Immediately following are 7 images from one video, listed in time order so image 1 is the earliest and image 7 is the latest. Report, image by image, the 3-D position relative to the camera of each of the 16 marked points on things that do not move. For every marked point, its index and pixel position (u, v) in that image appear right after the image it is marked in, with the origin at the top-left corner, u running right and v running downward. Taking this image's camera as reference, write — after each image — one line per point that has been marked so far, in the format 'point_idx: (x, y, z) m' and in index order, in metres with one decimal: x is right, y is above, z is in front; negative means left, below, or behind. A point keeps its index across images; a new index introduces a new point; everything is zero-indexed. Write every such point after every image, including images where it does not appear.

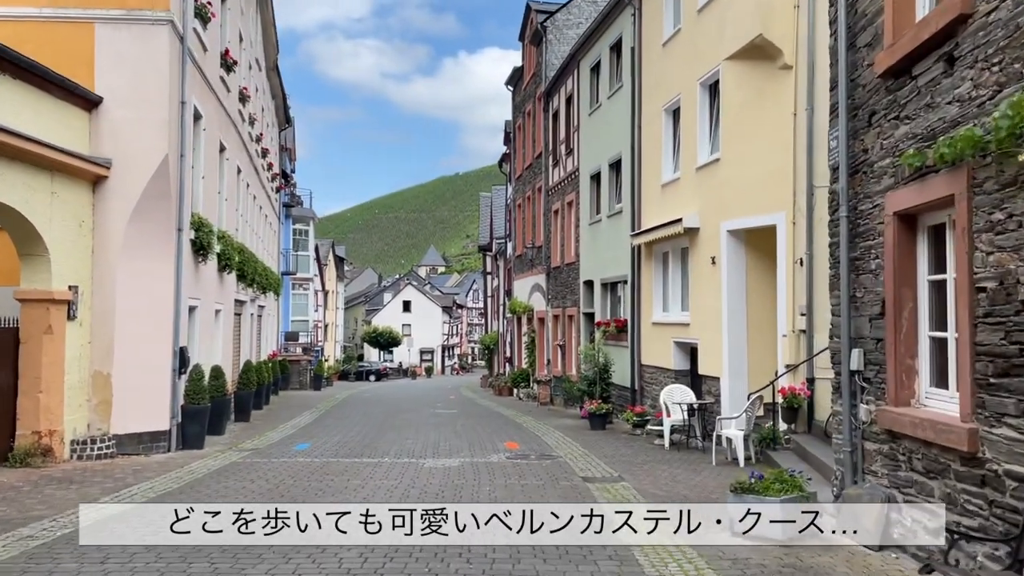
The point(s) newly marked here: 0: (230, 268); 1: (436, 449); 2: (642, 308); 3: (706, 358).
0: (-5.3, +0.3, +17.0) m
1: (-1.1, -2.3, +12.8) m
2: (+2.3, -0.4, +16.3) m
3: (+2.8, -1.0, +13.1) m
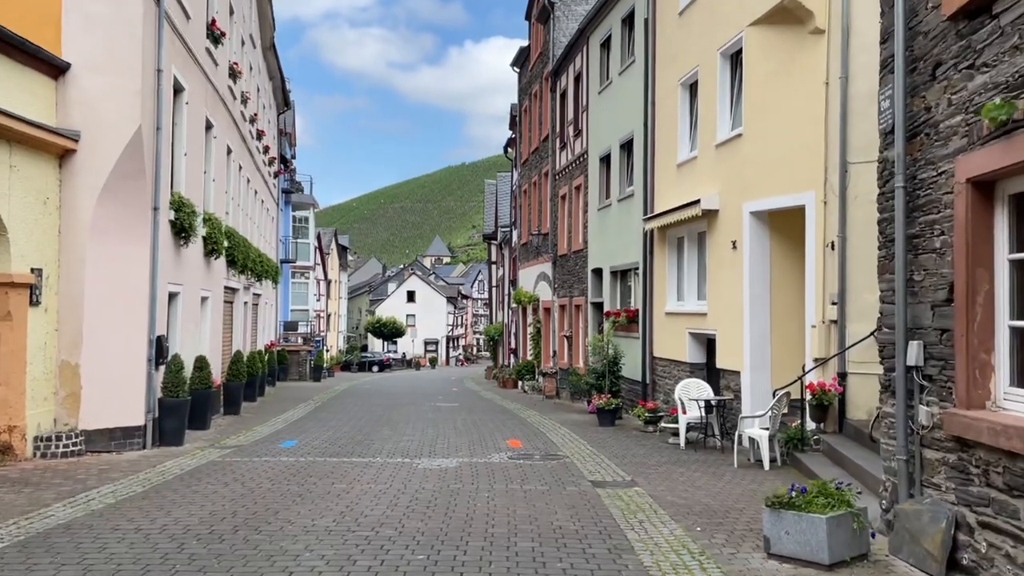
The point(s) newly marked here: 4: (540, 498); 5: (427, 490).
0: (-5.2, +0.6, +16.1) m
1: (-1.0, -2.1, +11.8) m
2: (+2.4, -0.2, +15.3) m
3: (+2.9, -0.9, +12.1) m
4: (+0.2, -2.0, +9.6) m
5: (-0.8, -2.0, +9.5) m
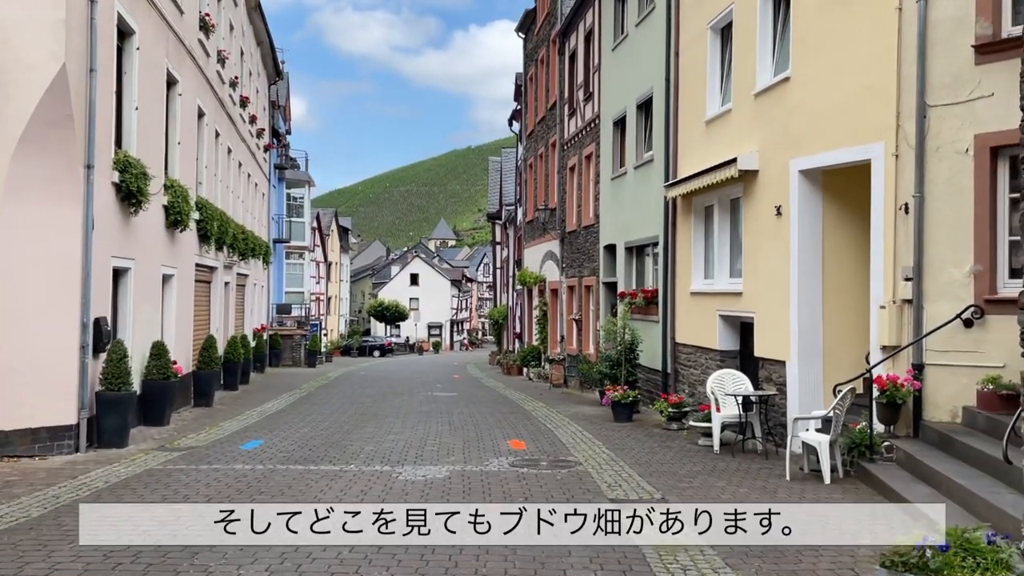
0: (-5.2, +1.0, +14.2) m
1: (-1.0, -1.8, +10.0) m
2: (+2.4, +0.2, +13.4) m
3: (+2.9, -0.6, +10.2) m
4: (+0.2, -1.8, +7.7) m
5: (-0.8, -1.7, +7.6) m
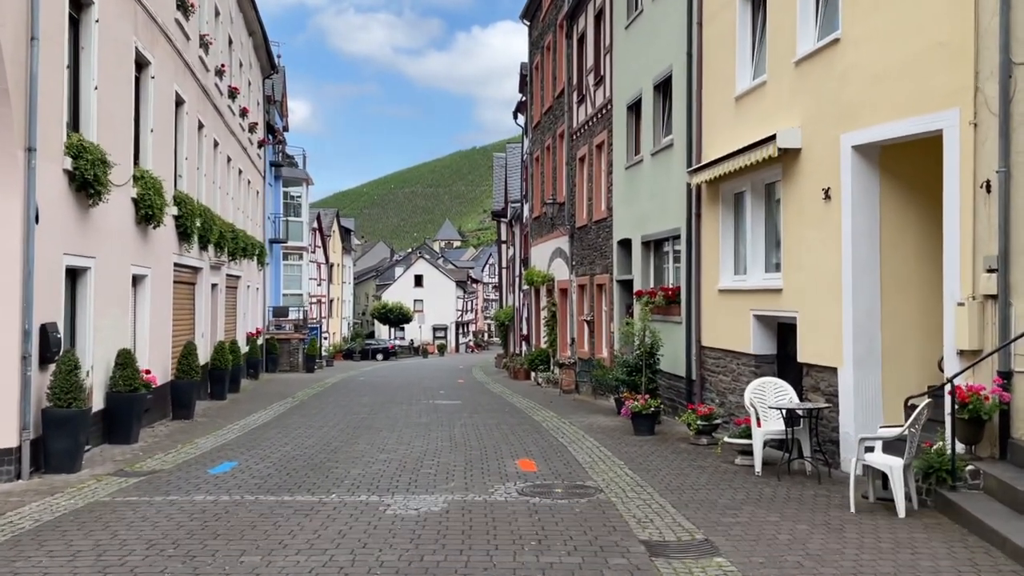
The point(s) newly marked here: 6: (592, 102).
0: (-5.1, +0.9, +13.0) m
1: (-0.9, -1.8, +8.7) m
2: (+2.5, +0.2, +12.1) m
3: (+3.0, -0.5, +8.9) m
4: (+0.3, -1.7, +6.4) m
5: (-0.8, -1.7, +6.3) m
6: (+1.6, +3.8, +18.6) m
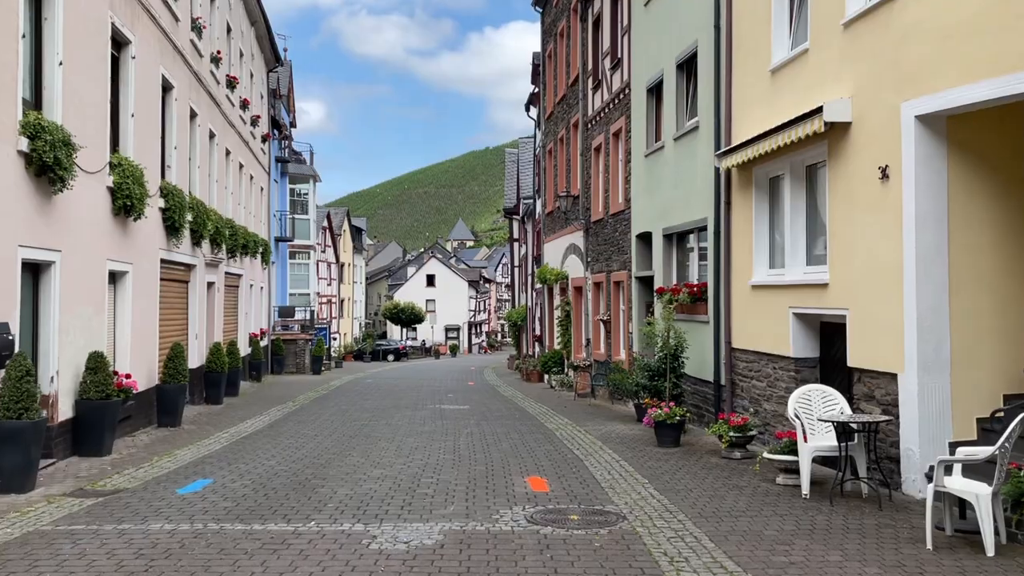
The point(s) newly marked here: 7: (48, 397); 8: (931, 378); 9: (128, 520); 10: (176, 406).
0: (-4.9, +1.0, +11.9) m
1: (-0.9, -1.7, +7.6) m
2: (+2.7, +0.3, +10.9) m
3: (+3.0, -0.5, +7.7) m
4: (+0.3, -1.7, +5.3) m
5: (-0.7, -1.7, +5.2) m
6: (+1.9, +3.9, +17.5) m
7: (-4.9, -1.2, +9.5) m
8: (+3.3, -0.7, +7.1) m
9: (-2.8, -1.7, +6.8) m
10: (-4.9, -1.7, +13.2) m
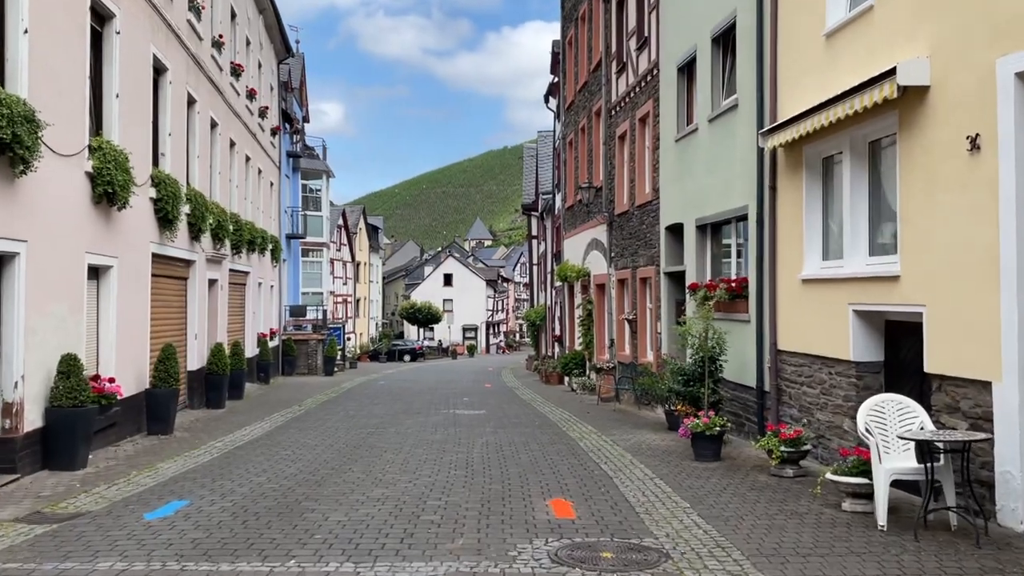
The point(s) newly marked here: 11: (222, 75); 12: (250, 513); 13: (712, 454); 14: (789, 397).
0: (-4.7, +1.0, +10.9) m
1: (-0.7, -1.7, +6.5) m
2: (+2.9, +0.3, +9.8) m
3: (+3.2, -0.4, +6.5) m
4: (+0.4, -1.6, +4.1) m
5: (-0.6, -1.6, +4.1) m
6: (+2.2, +3.9, +16.3) m
7: (-4.7, -1.1, +8.5) m
8: (+3.4, -0.6, +5.9) m
9: (-2.7, -1.7, +5.7) m
10: (-4.7, -1.7, +12.2) m
11: (-6.0, +4.4, +18.8) m
12: (-2.0, -1.7, +6.9) m
13: (+2.1, -1.7, +9.3) m
14: (+2.9, -1.1, +9.5) m
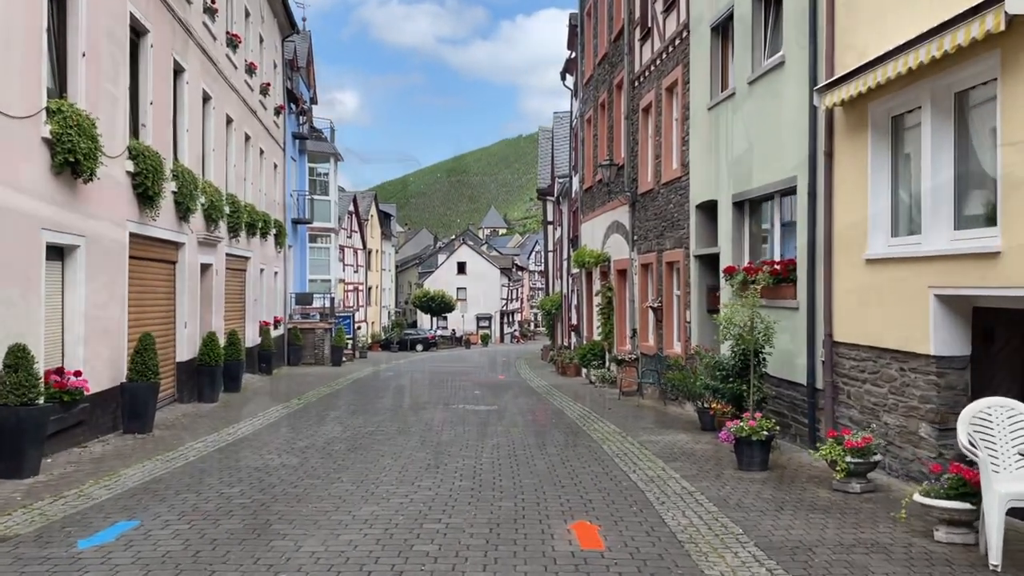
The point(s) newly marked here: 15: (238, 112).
0: (-4.5, +1.2, +9.7) m
1: (-0.6, -1.6, +5.2) m
2: (+3.0, +0.5, +8.4) m
3: (+3.3, -0.3, +5.2) m
4: (+0.5, -1.5, +2.9) m
5: (-0.6, -1.5, +2.9) m
6: (+2.4, +4.2, +14.9) m
7: (-4.6, -0.9, +7.3) m
8: (+3.5, -0.5, +4.6) m
9: (-2.6, -1.6, +4.5) m
10: (-4.5, -1.5, +11.0) m
11: (-5.8, +4.7, +17.5) m
12: (-1.9, -1.6, +5.6) m
13: (+2.2, -1.5, +8.0) m
14: (+3.0, -1.0, +8.2) m
15: (-6.1, +3.9, +20.0) m
